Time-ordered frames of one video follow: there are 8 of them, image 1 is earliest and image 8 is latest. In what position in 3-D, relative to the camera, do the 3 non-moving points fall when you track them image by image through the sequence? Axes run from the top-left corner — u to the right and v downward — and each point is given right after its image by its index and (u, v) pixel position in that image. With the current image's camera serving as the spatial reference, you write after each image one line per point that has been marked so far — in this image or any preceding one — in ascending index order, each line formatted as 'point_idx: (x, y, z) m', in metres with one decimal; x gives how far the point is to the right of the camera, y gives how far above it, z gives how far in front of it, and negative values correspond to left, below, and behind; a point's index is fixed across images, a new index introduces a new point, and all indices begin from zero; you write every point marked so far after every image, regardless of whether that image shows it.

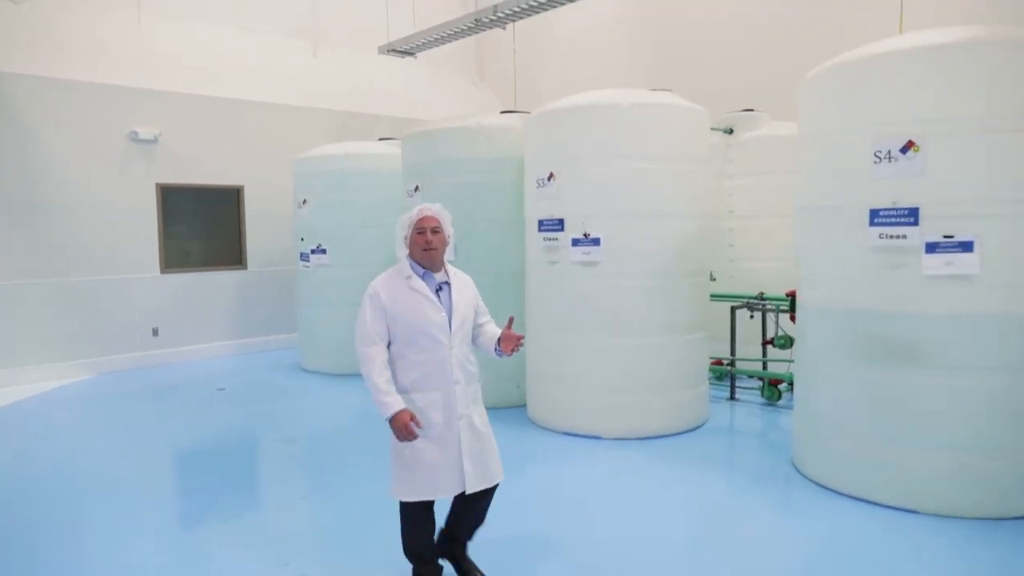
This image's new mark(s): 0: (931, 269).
0: (+1.6, +0.1, +2.6) m
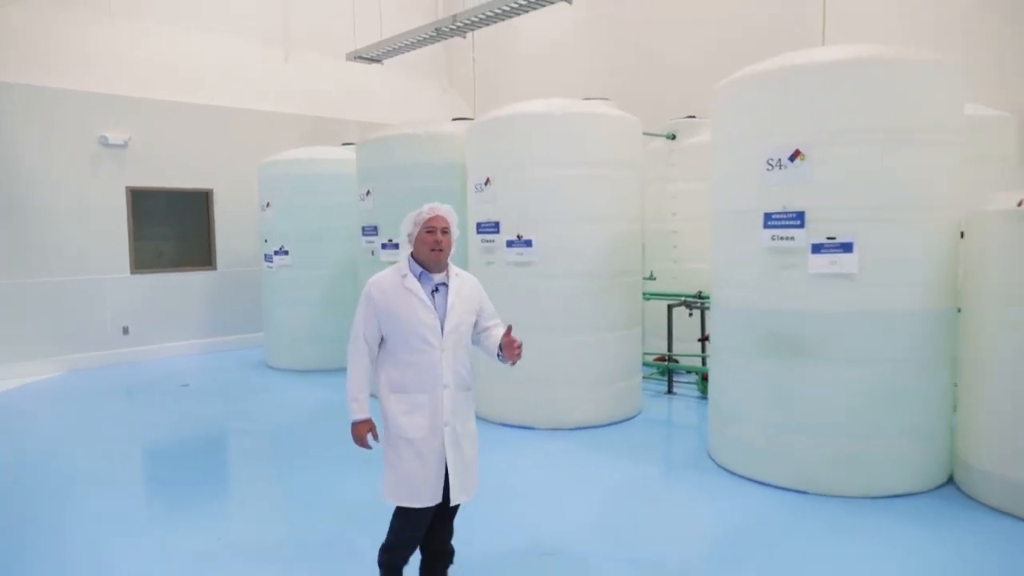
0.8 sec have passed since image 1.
0: (+1.2, +0.1, +2.8) m
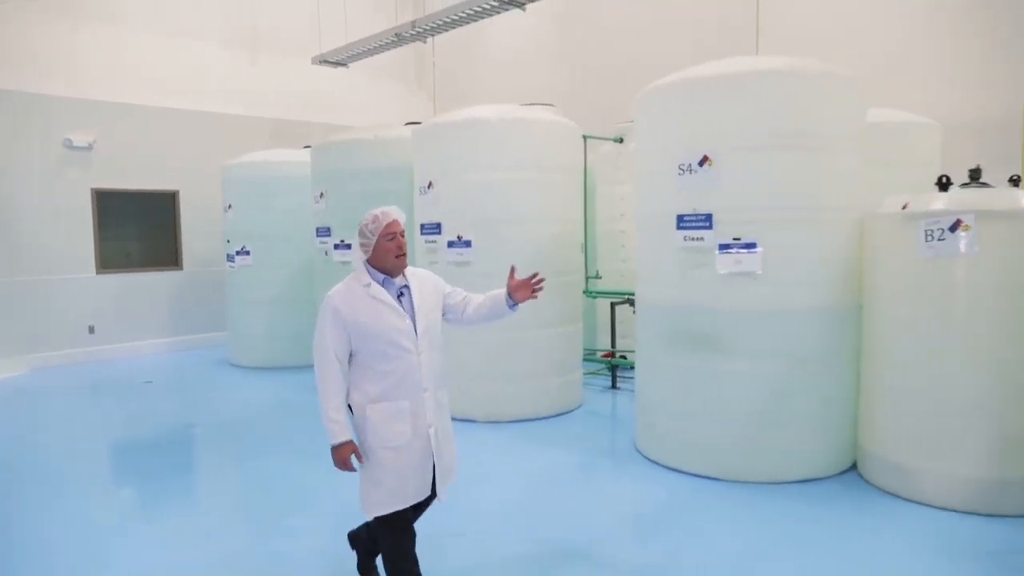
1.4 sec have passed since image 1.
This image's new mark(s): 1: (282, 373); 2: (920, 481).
0: (+0.9, +0.1, +3.0) m
1: (-1.9, -0.7, +5.5) m
2: (+1.7, -0.8, +2.7) m
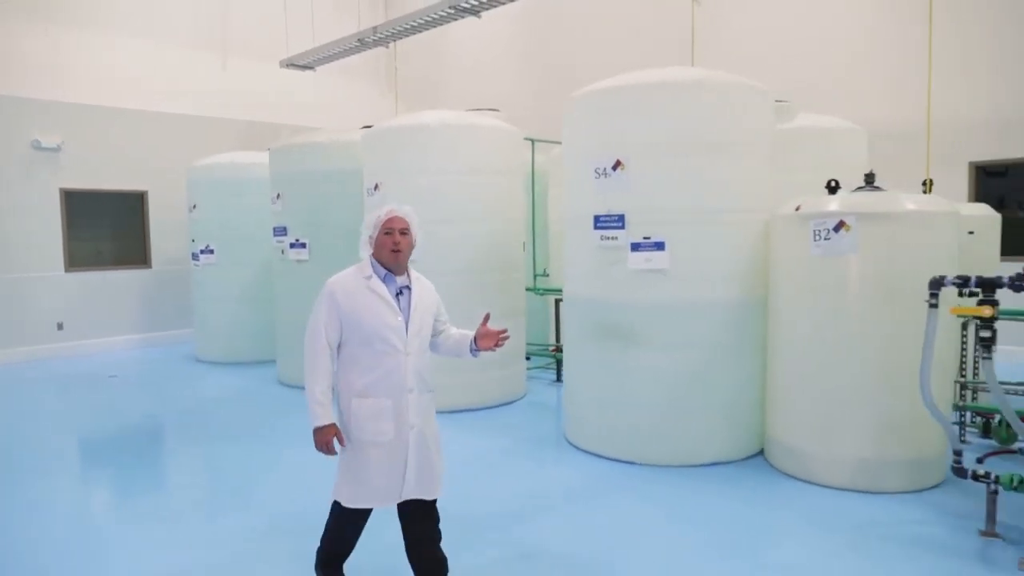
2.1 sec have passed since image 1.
0: (+0.6, +0.1, +3.2) m
1: (-2.3, -0.7, +5.7) m
2: (+1.3, -0.8, +2.9) m
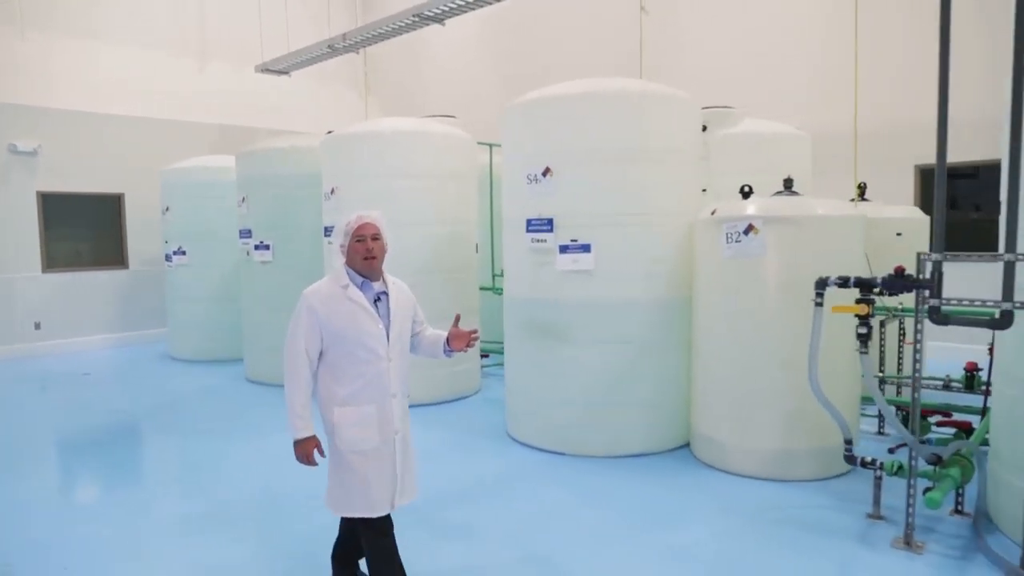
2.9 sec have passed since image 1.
0: (+0.3, +0.1, +3.3) m
1: (-2.6, -0.7, +5.8) m
2: (+1.0, -0.8, +3.1) m
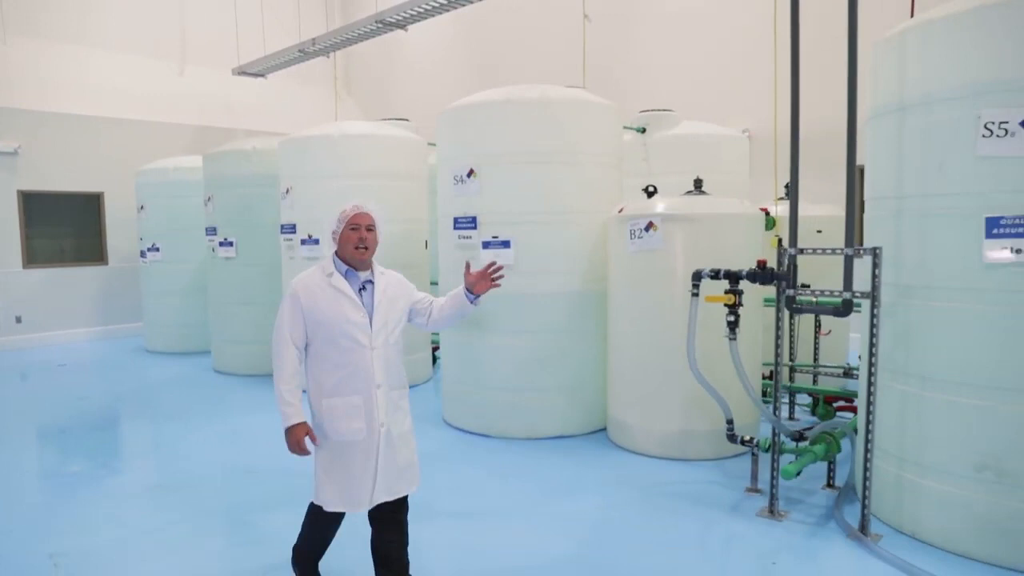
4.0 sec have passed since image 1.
0: (-0.1, +0.1, +3.6) m
1: (-3.0, -0.6, +6.1) m
2: (+0.6, -0.7, +3.3) m
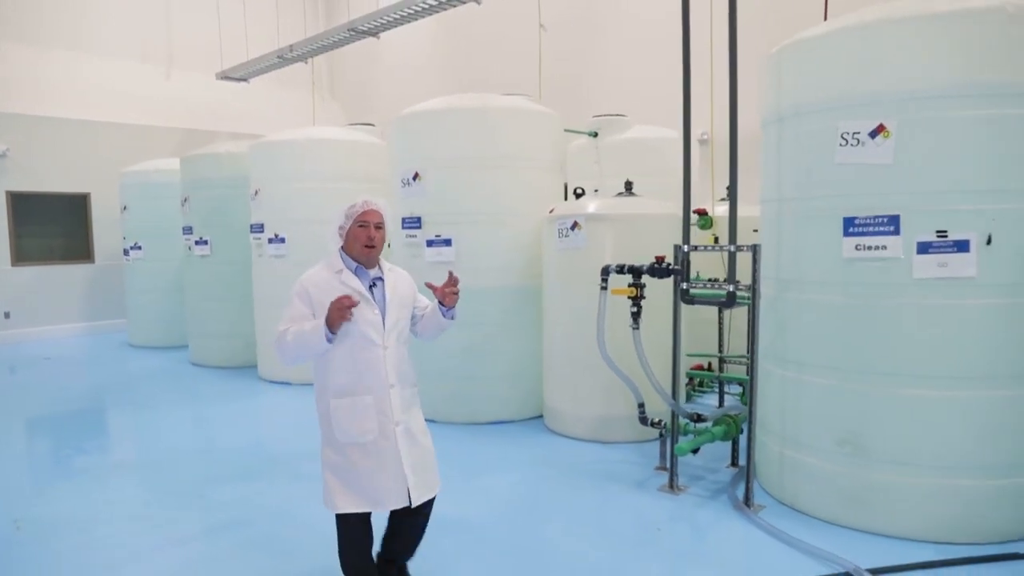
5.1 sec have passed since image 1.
0: (-0.4, +0.2, +3.8) m
1: (-3.3, -0.6, +6.4) m
2: (+0.3, -0.7, +3.6) m
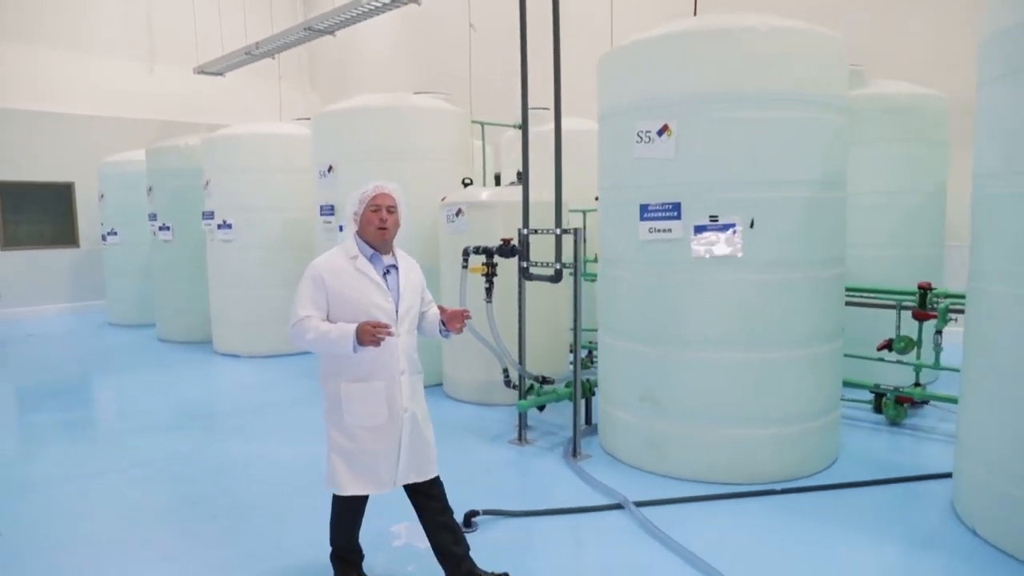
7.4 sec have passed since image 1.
0: (-1.0, +0.3, +4.2) m
1: (-3.8, -0.4, +6.9) m
2: (-0.3, -0.6, +4.0) m
